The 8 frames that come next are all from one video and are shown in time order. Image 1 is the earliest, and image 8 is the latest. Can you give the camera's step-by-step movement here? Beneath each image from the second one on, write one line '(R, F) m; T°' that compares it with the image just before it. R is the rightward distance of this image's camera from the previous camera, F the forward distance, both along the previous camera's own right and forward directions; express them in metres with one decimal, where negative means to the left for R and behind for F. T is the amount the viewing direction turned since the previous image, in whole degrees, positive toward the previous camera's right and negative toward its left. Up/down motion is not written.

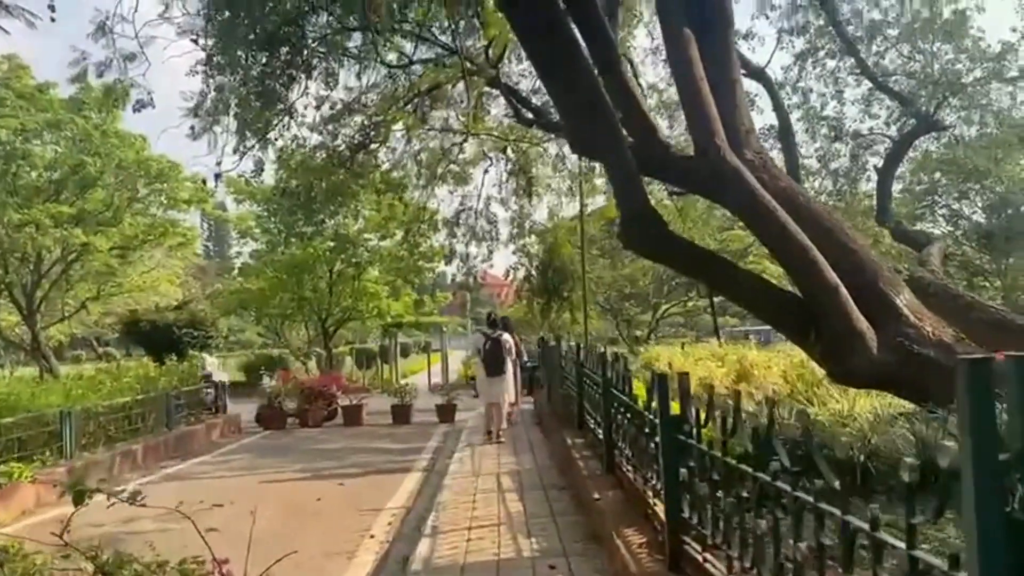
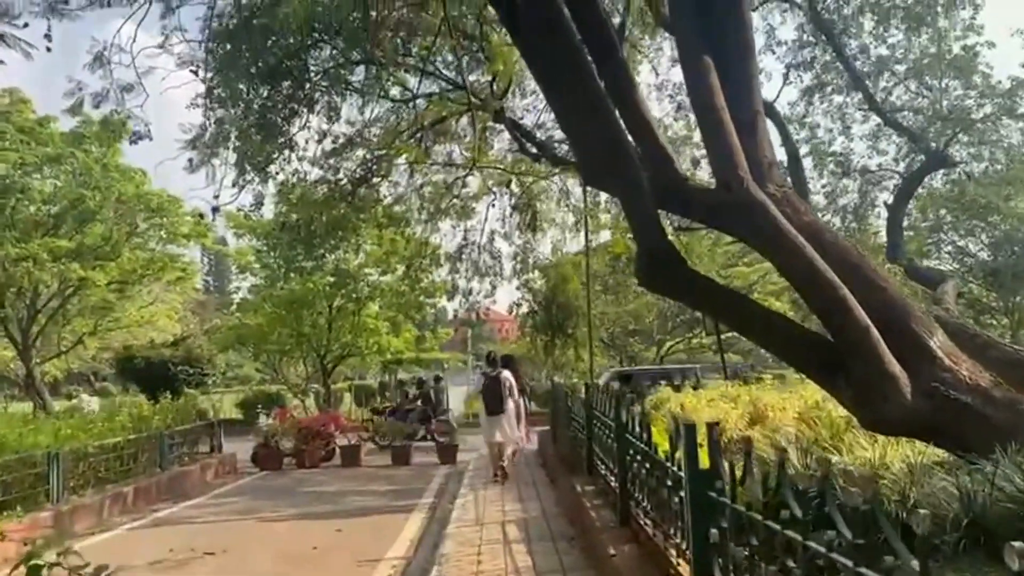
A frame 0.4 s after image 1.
(-0.1, +0.3) m; 0°
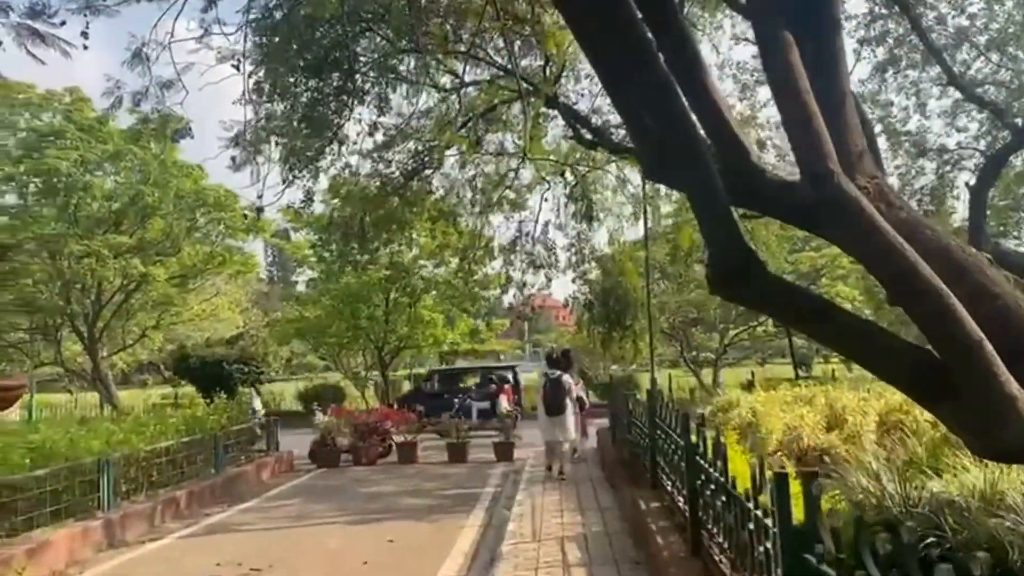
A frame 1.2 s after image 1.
(0.0, +0.5) m; -4°
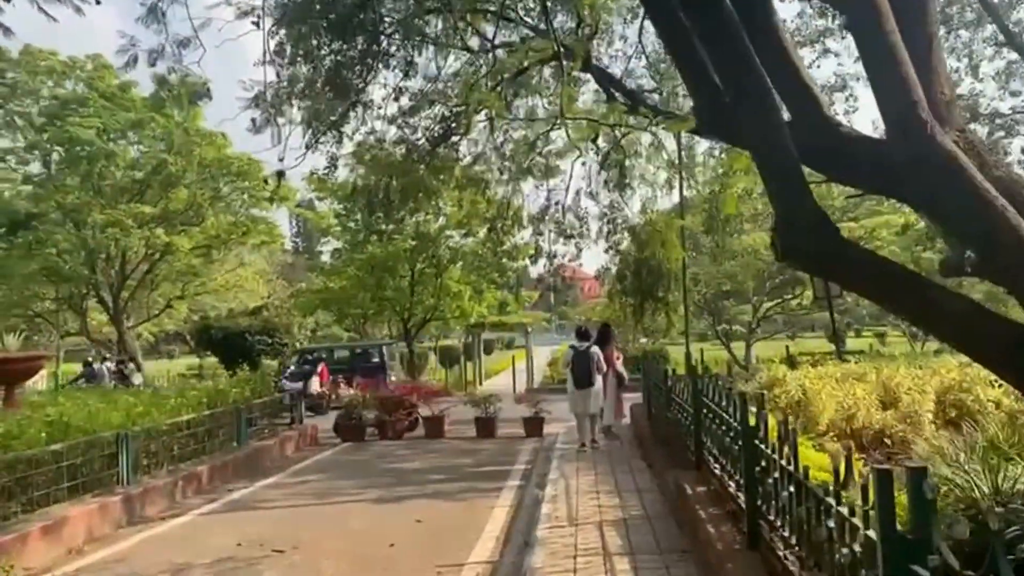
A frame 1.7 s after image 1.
(-0.1, +0.4) m; -2°
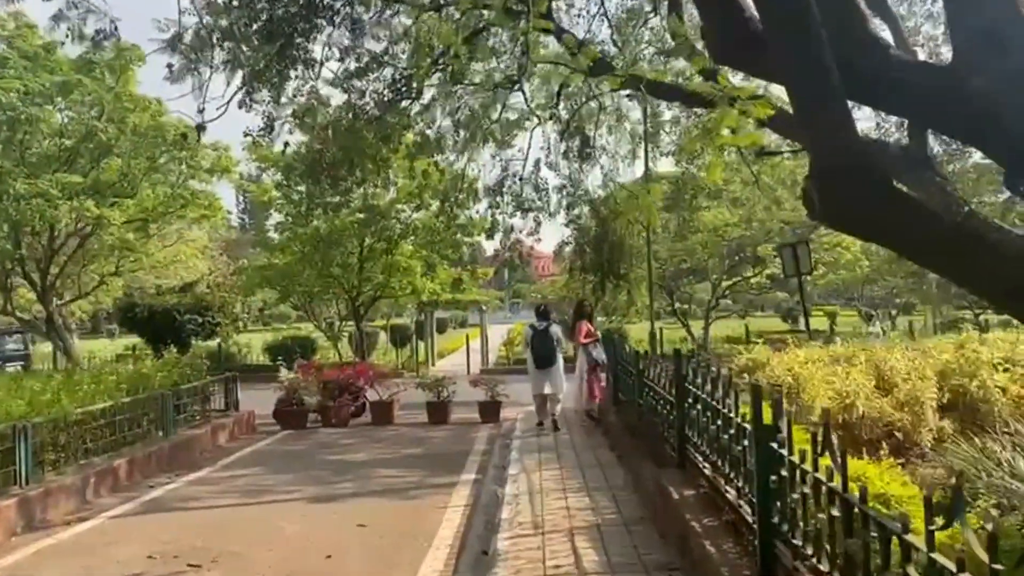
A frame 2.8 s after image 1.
(0.0, +0.9) m; +3°
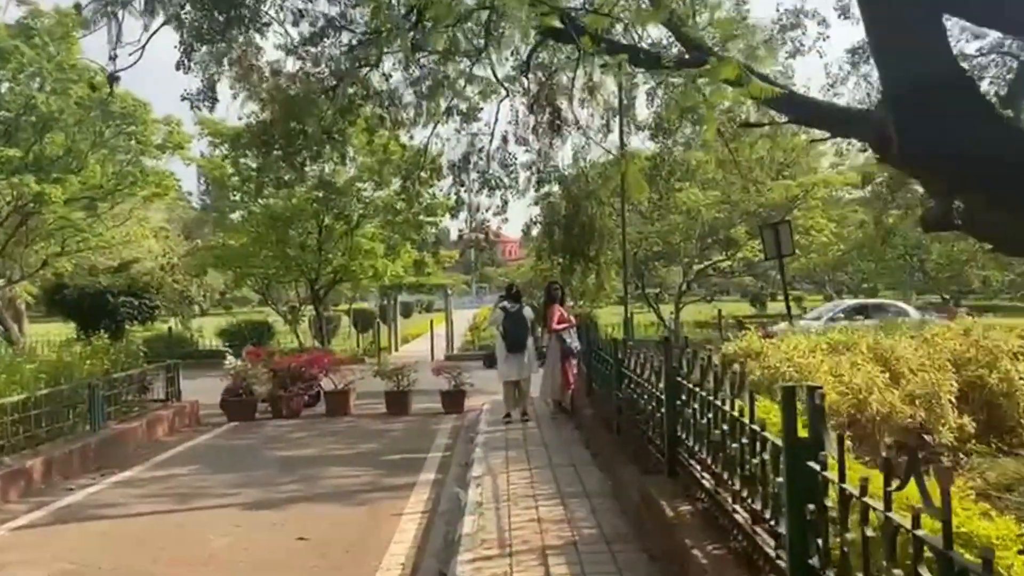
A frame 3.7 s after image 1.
(0.0, +0.9) m; +2°
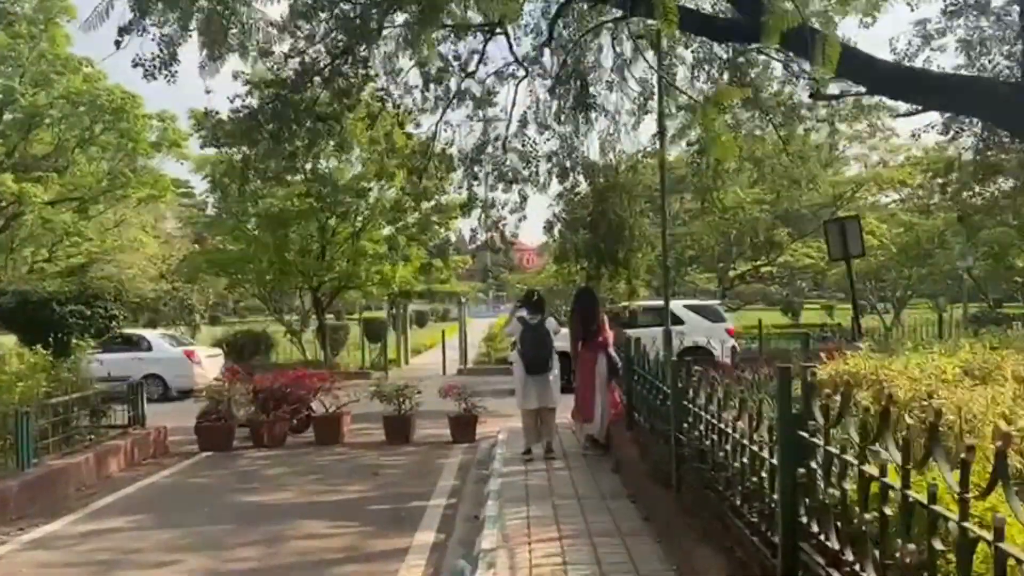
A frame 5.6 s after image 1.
(0.0, +1.8) m; -1°
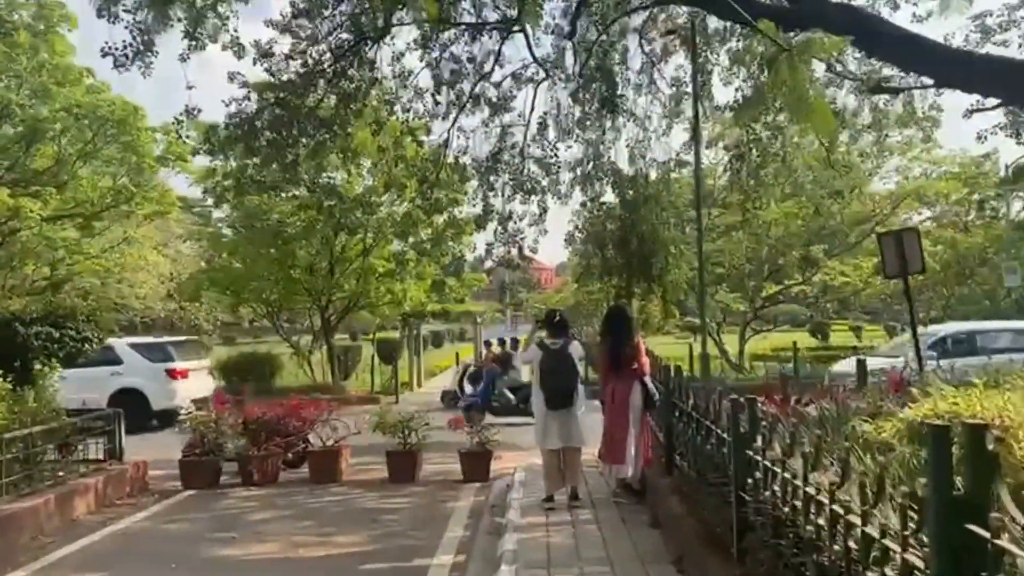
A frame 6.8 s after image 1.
(0.0, +1.1) m; -1°
